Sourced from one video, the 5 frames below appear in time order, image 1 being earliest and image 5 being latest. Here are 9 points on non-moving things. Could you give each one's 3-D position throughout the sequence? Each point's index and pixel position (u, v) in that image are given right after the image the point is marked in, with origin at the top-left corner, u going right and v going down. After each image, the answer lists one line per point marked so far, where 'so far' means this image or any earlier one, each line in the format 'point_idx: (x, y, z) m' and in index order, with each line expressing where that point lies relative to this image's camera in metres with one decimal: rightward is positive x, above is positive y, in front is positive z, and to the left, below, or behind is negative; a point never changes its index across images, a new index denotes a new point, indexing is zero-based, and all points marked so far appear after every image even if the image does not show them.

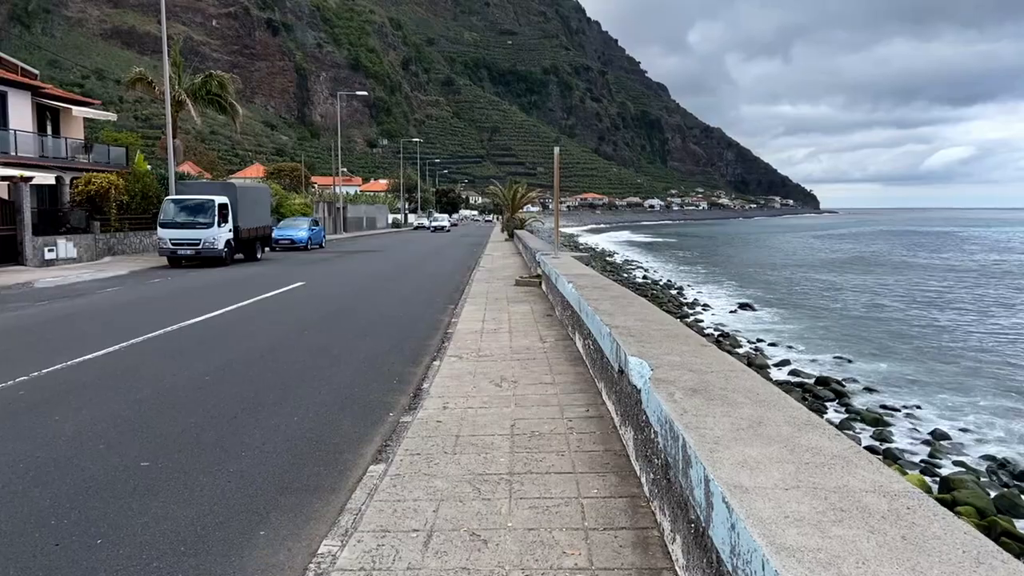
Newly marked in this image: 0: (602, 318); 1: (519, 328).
0: (+0.7, -0.2, +5.6) m
1: (+0.1, -0.5, +9.0) m
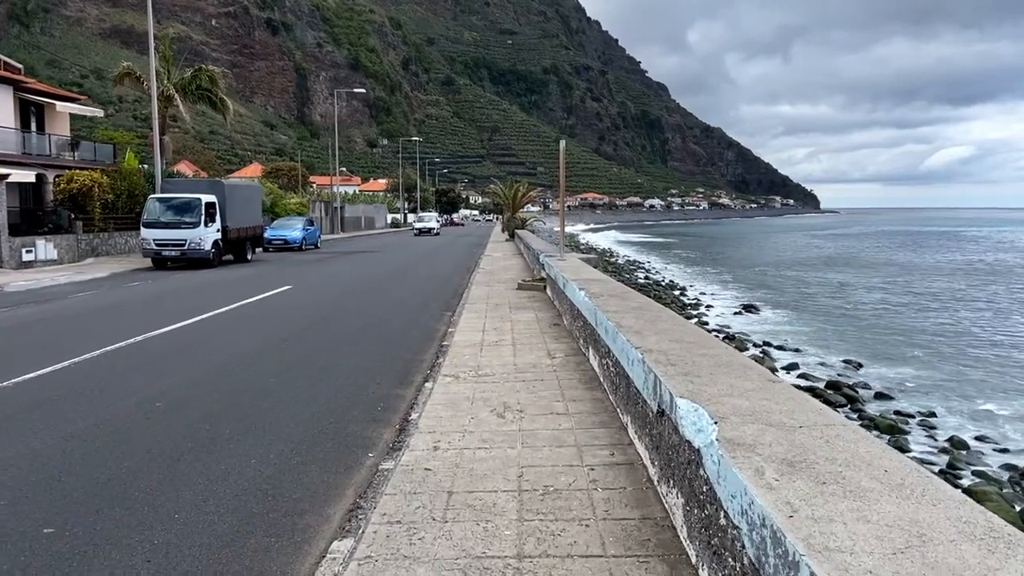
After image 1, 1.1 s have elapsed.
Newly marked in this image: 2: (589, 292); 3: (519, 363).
0: (+0.7, -0.3, +4.6) m
1: (+0.1, -0.5, +8.0) m
2: (+0.7, 0.0, +7.2) m
3: (0.0, -0.7, +6.8) m
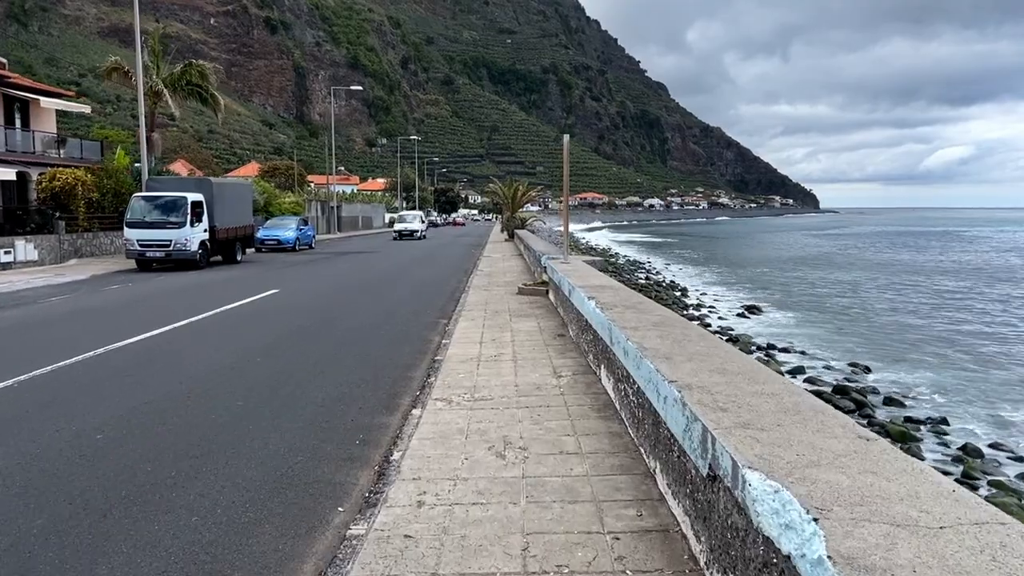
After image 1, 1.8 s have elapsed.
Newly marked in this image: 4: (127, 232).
0: (+0.7, -0.4, +3.8) m
1: (+0.1, -0.6, +7.2) m
2: (+0.7, -0.1, +6.3) m
3: (+0.1, -0.7, +6.0) m
4: (-9.5, +1.4, +19.2) m
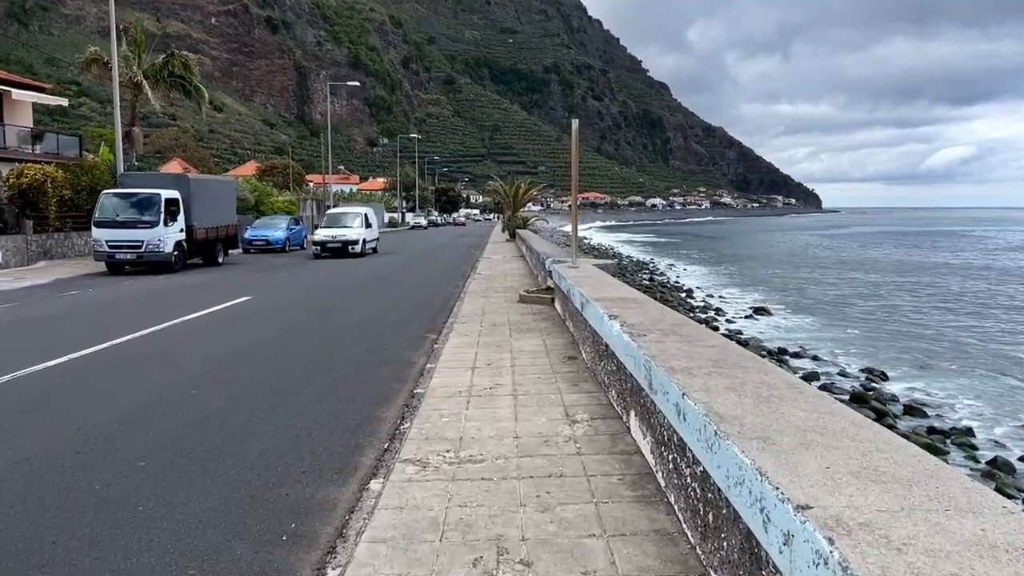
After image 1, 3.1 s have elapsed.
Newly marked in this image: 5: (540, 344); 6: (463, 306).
0: (+0.7, -0.5, +2.3) m
1: (+0.1, -0.7, +5.7) m
2: (+0.7, -0.2, +4.8) m
3: (+0.1, -0.8, +4.5) m
4: (-9.4, +1.3, +17.7) m
5: (+0.3, -0.5, +7.6) m
6: (-0.7, -0.2, +11.9) m
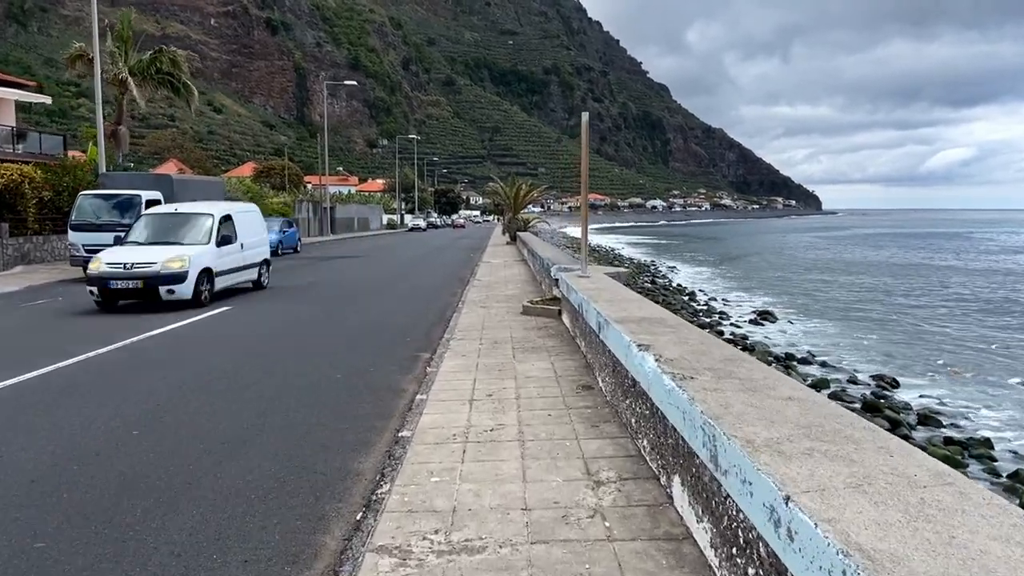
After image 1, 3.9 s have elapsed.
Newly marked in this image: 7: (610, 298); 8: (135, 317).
0: (+0.7, -0.6, +1.3) m
1: (+0.2, -0.8, +4.7) m
2: (+0.7, -0.3, +3.8) m
3: (+0.1, -1.0, +3.5) m
4: (-9.4, +1.1, +16.7) m
5: (+0.3, -0.7, +6.6) m
6: (-0.6, -0.4, +10.9) m
7: (+0.8, -0.1, +6.5) m
8: (-6.0, -0.5, +12.1) m
